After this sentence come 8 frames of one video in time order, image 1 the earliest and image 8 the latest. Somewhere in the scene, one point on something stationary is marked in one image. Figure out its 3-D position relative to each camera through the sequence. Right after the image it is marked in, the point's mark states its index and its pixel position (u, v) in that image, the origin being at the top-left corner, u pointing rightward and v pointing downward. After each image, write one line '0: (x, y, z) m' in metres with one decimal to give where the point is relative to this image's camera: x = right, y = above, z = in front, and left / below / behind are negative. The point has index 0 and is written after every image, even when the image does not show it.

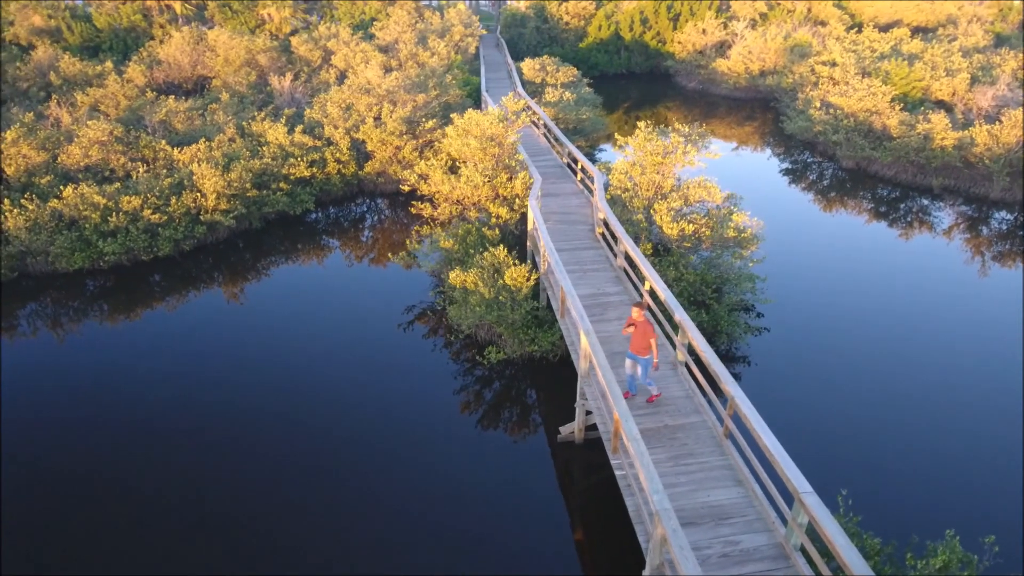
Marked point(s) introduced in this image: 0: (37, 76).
0: (-13.9, +6.3, +19.2) m
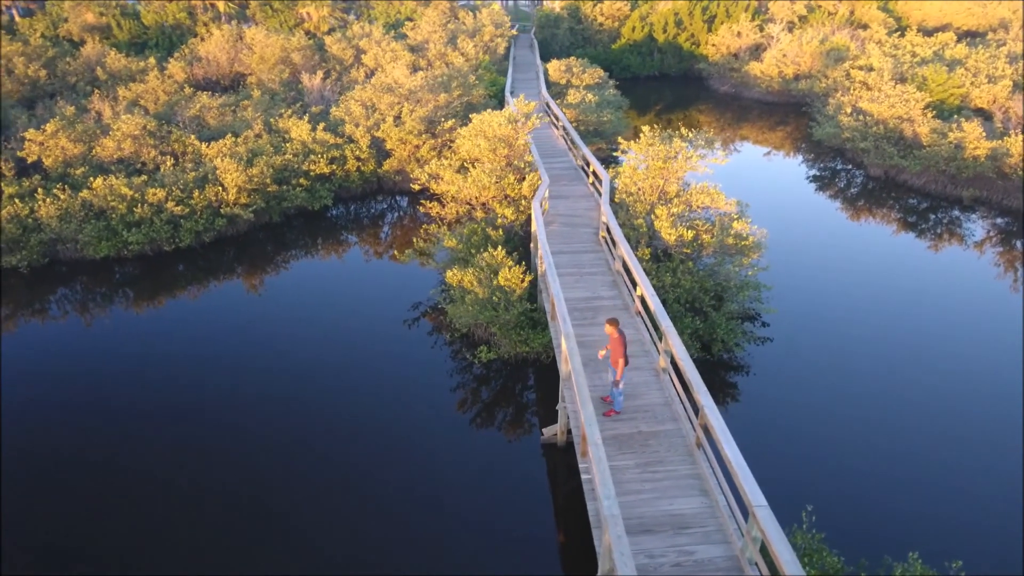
0: (-13.1, +6.7, +20.1) m
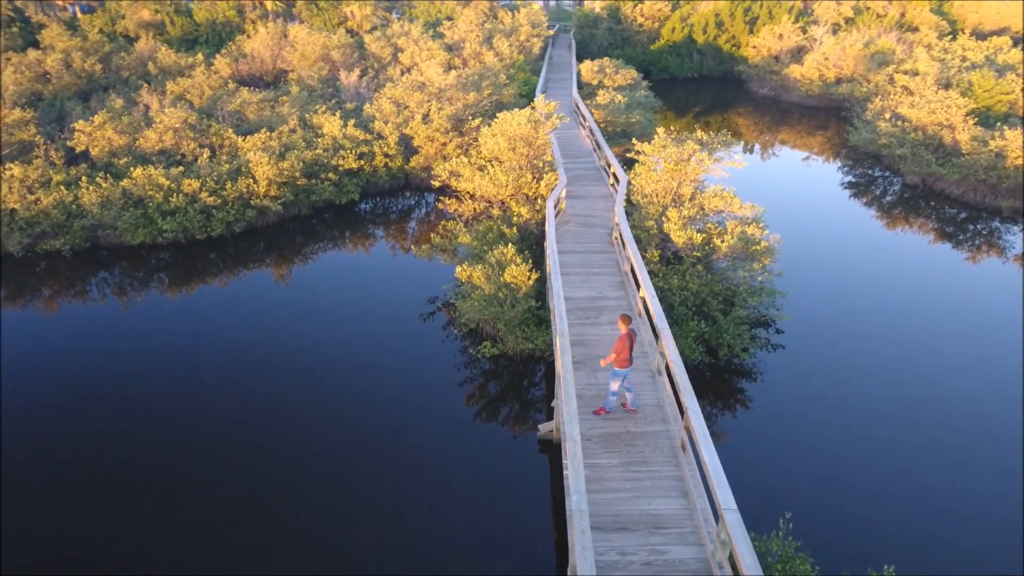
0: (-12.0, +7.2, +21.0) m
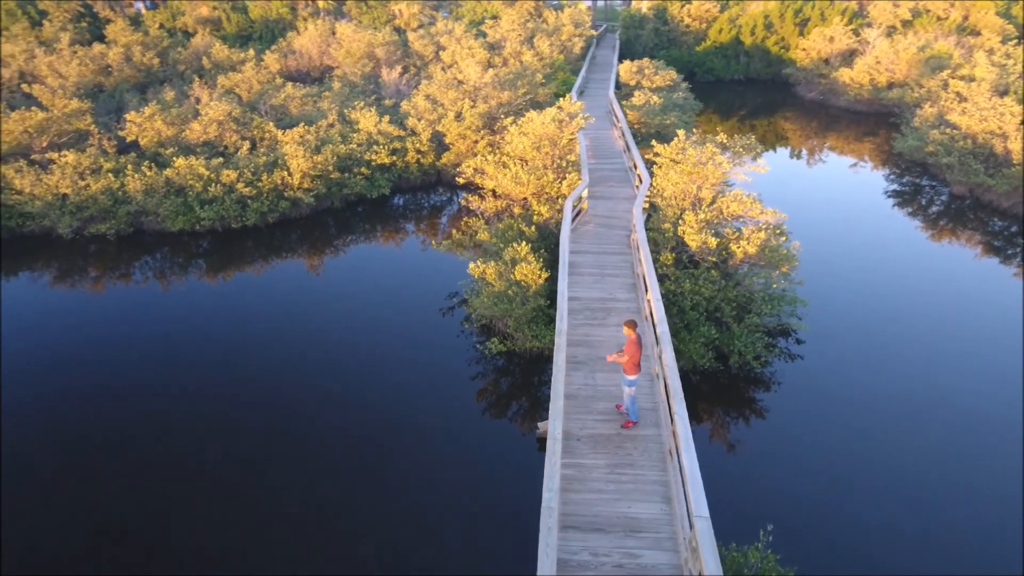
0: (-10.6, +7.6, +21.8) m
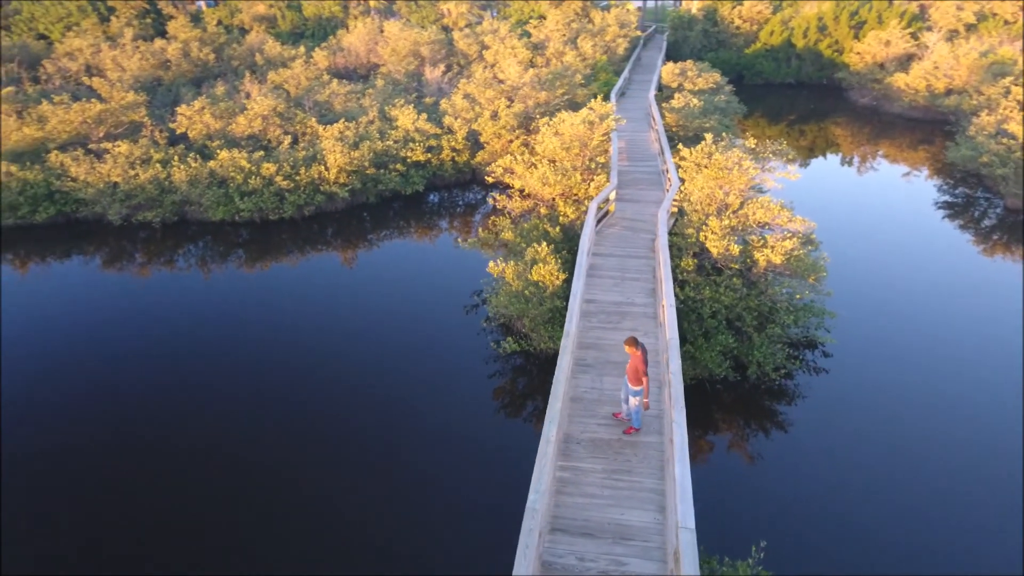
0: (-9.2, +8.0, +22.5) m
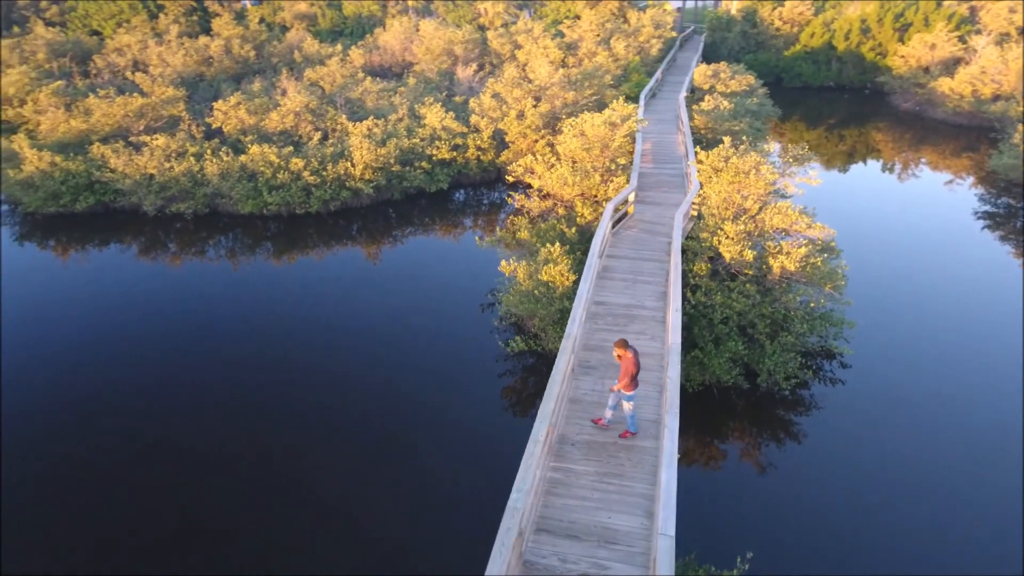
0: (-8.0, +8.3, +23.0) m
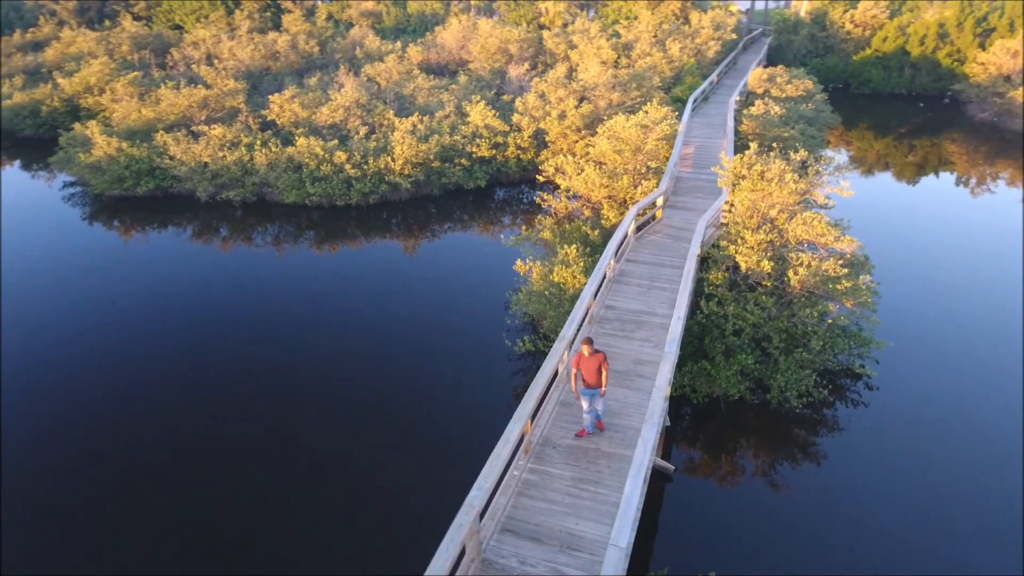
0: (-6.0, +8.7, +23.7) m
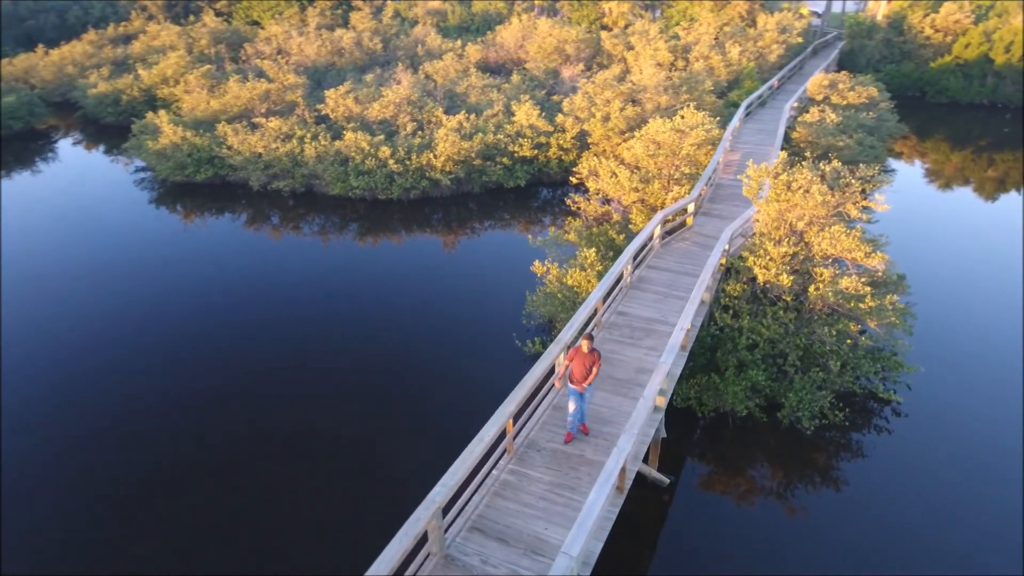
0: (-3.8, +8.9, +24.2) m
